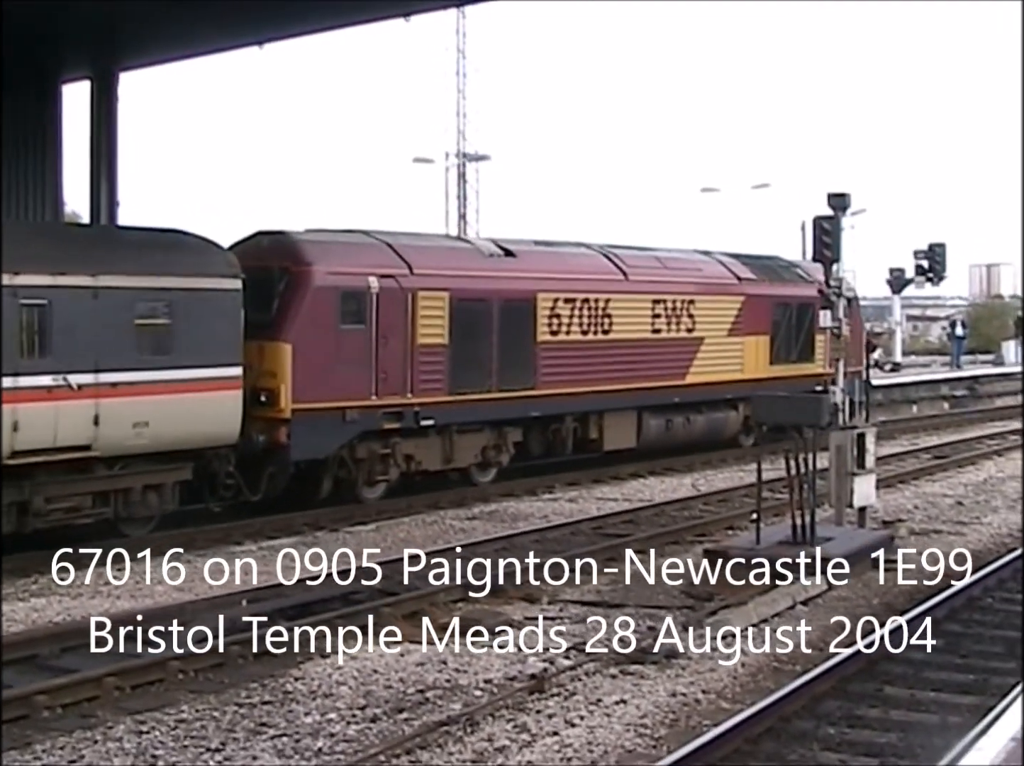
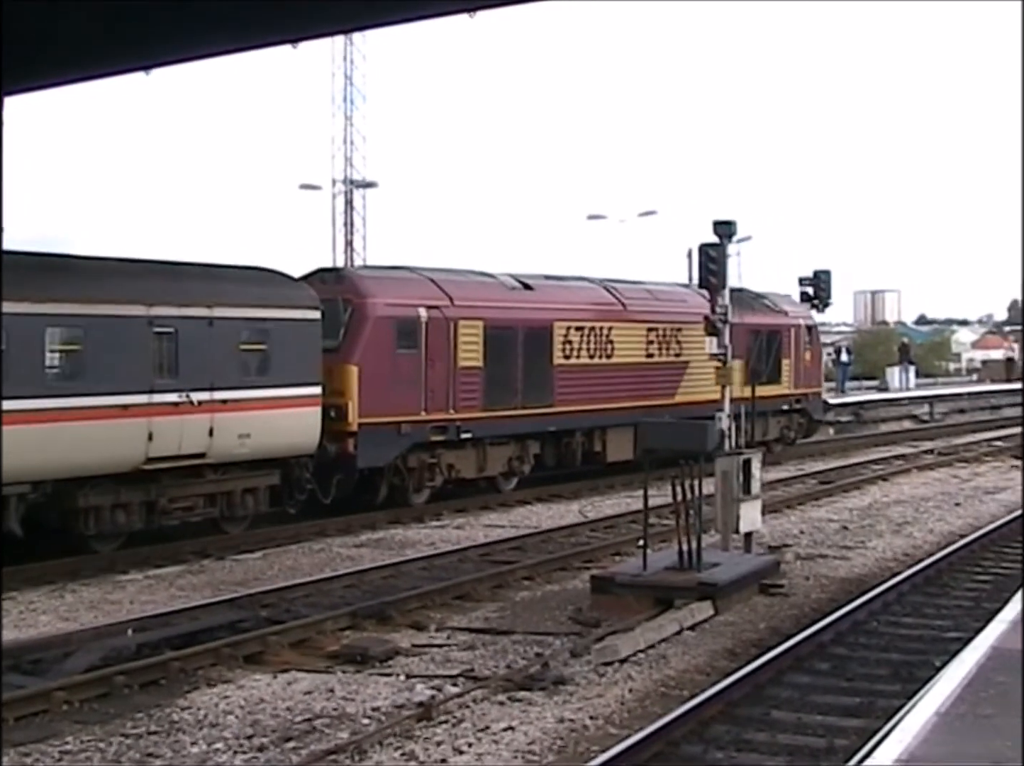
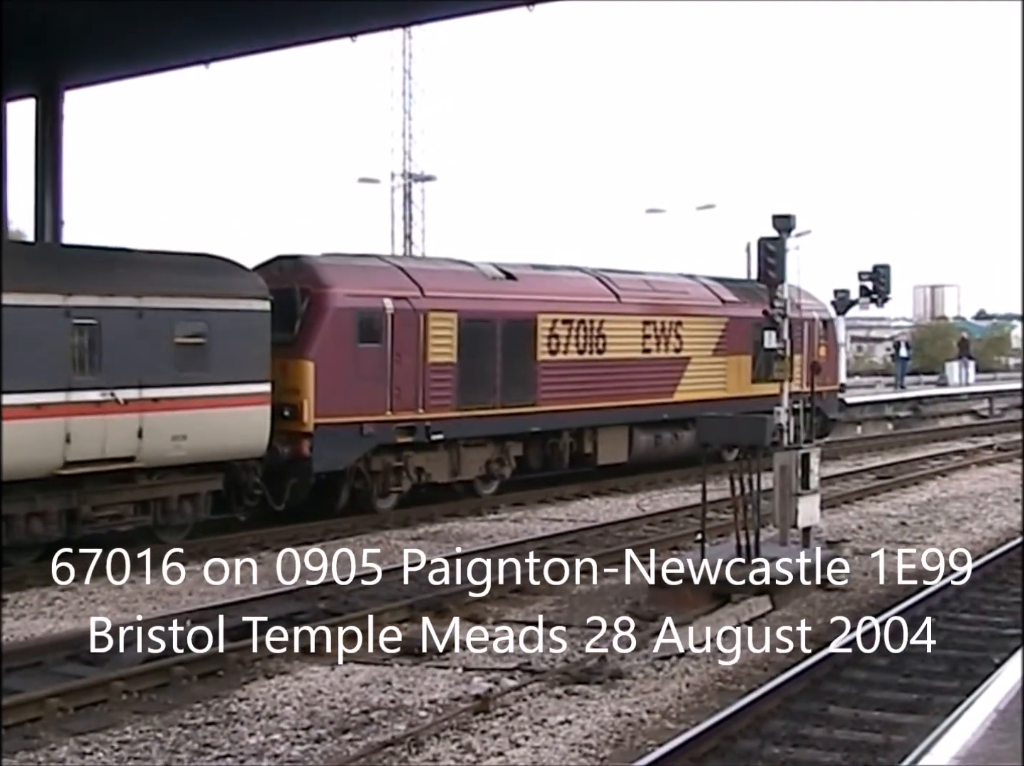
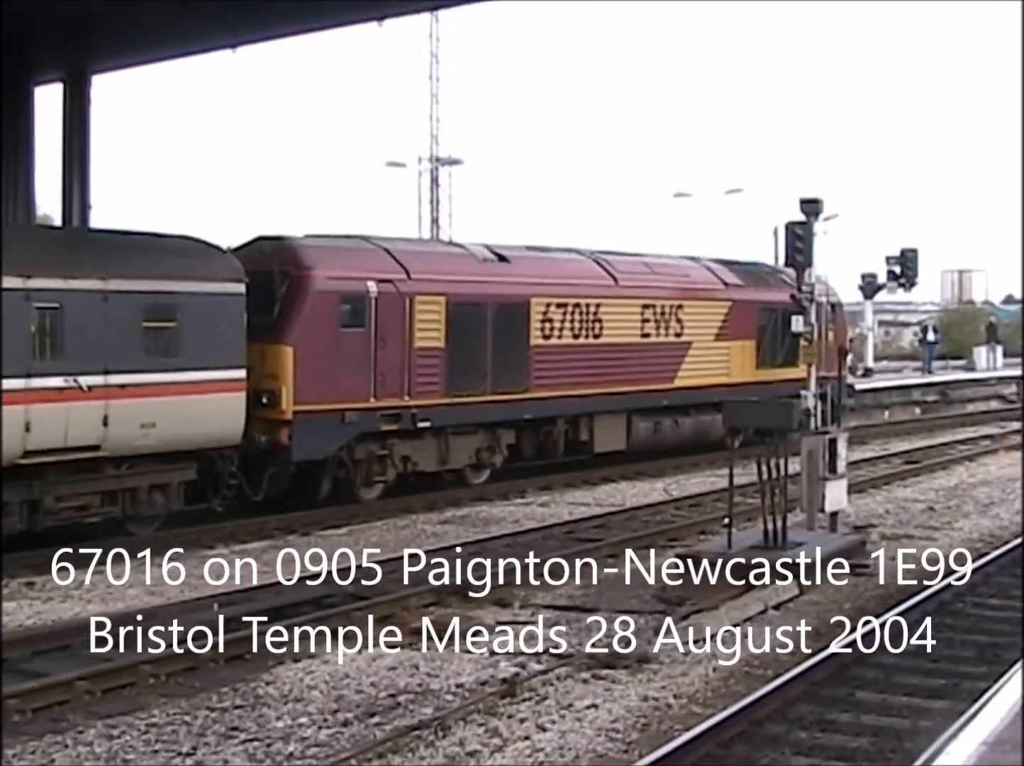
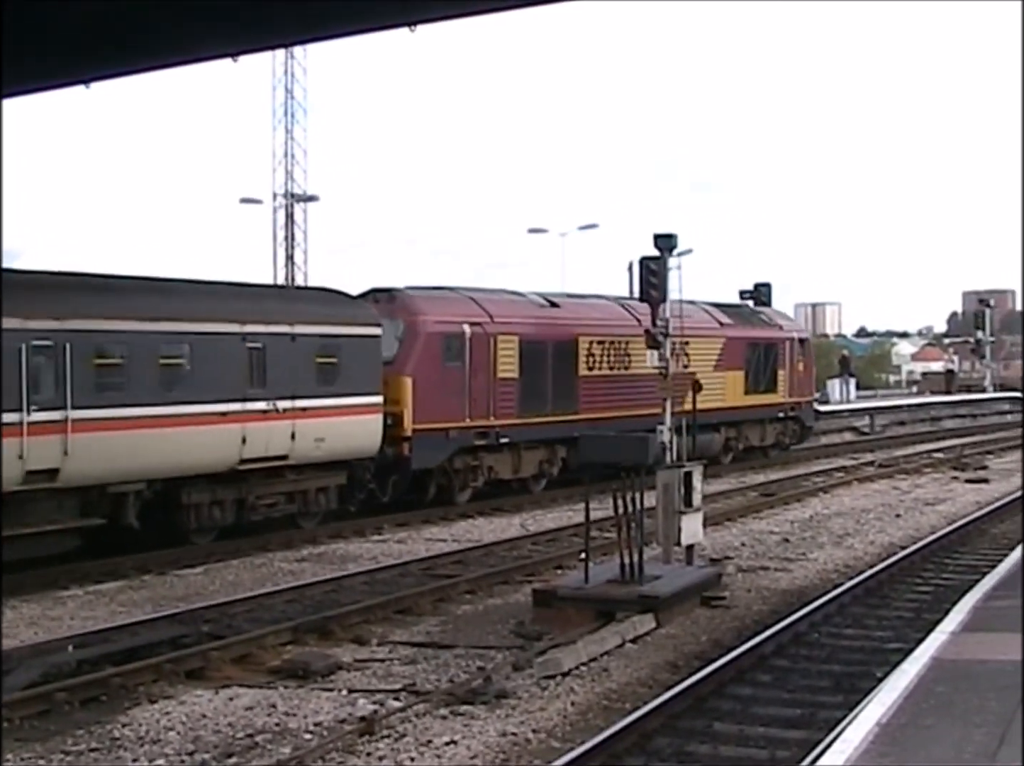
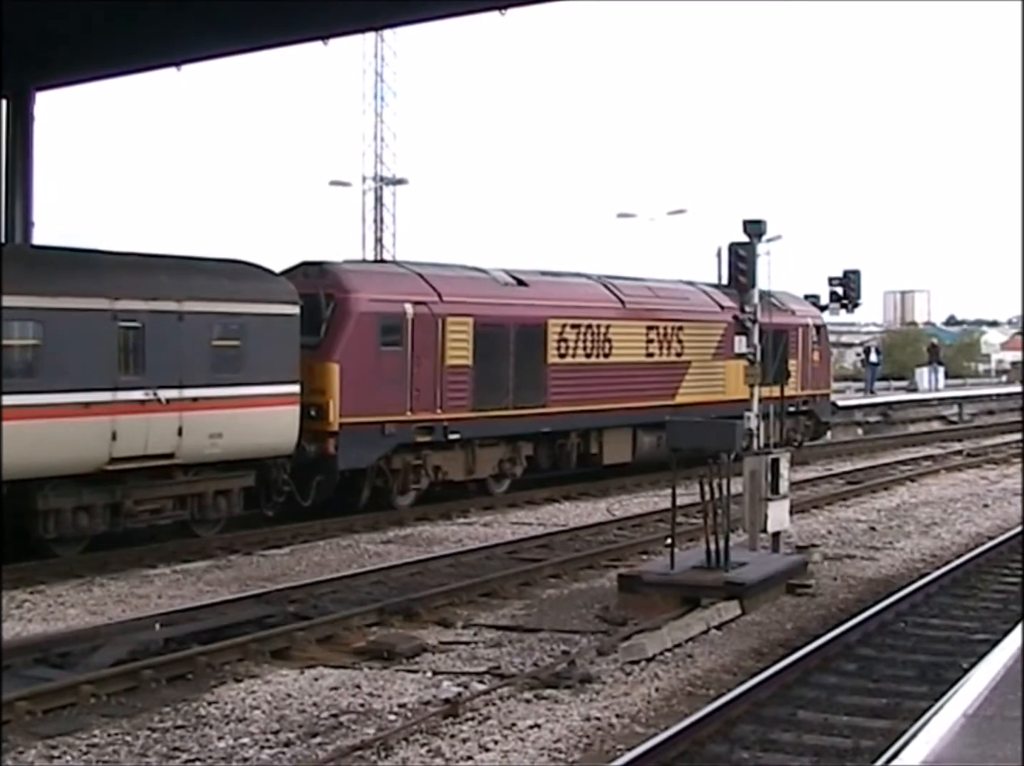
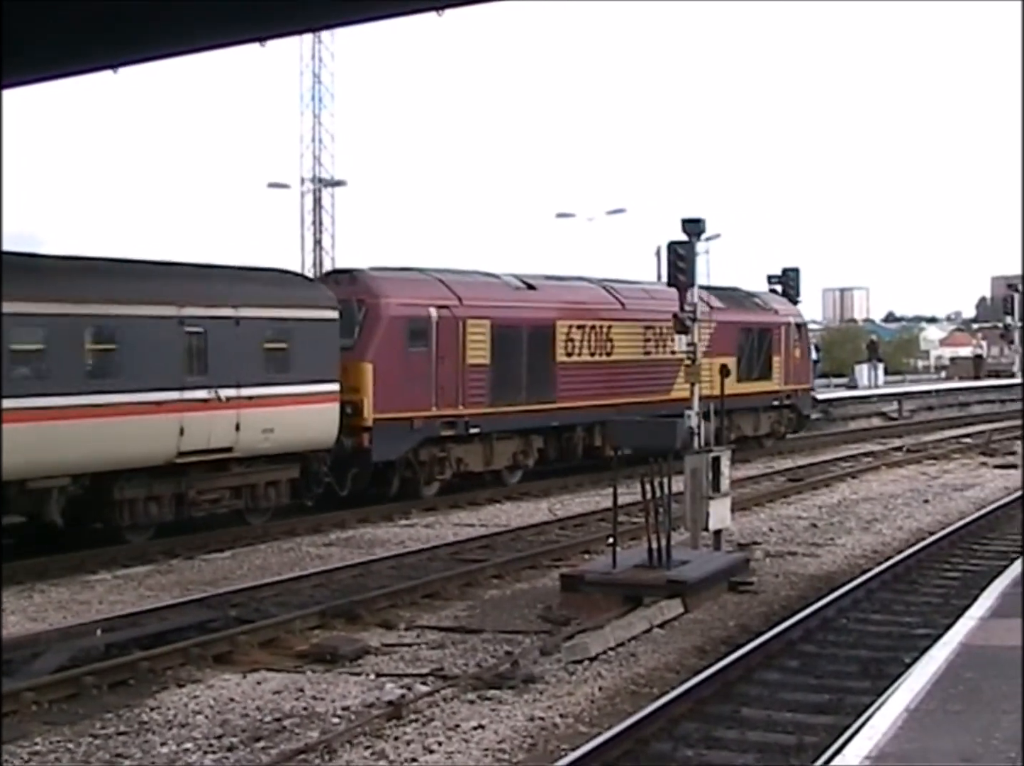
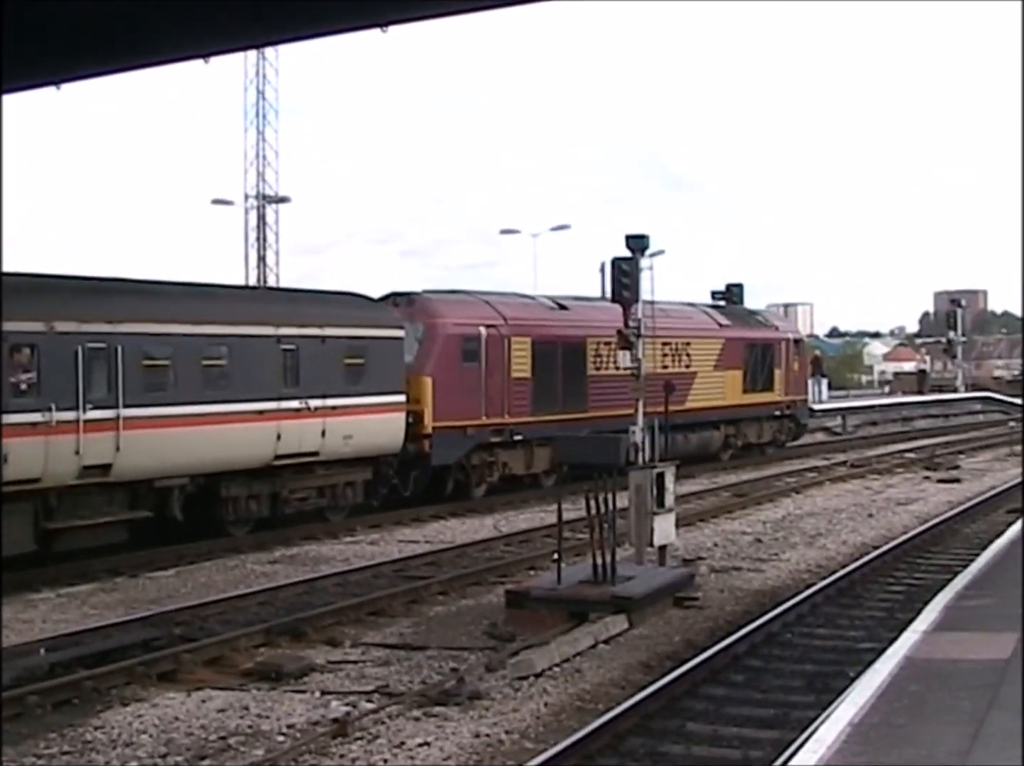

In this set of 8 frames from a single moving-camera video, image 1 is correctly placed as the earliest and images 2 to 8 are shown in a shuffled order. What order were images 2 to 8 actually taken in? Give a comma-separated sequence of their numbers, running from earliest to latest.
4, 3, 6, 2, 7, 5, 8
